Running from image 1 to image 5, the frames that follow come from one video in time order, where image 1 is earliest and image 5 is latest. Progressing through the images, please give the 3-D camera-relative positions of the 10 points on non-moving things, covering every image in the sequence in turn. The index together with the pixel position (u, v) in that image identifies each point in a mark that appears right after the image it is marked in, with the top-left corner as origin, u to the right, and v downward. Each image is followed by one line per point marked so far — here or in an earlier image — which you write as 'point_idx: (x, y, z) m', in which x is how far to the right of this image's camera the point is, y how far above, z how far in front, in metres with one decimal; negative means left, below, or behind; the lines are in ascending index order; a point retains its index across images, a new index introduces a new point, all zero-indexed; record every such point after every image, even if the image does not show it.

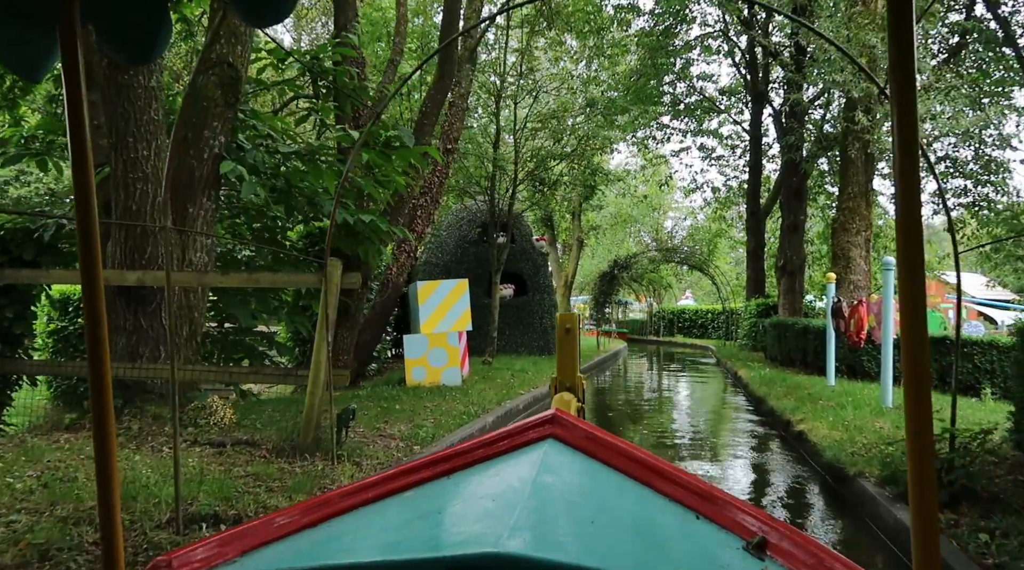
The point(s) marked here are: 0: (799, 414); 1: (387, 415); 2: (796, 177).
0: (+2.7, -1.2, +7.7) m
1: (-1.1, -1.1, +7.0) m
2: (+5.9, +2.3, +17.7) m
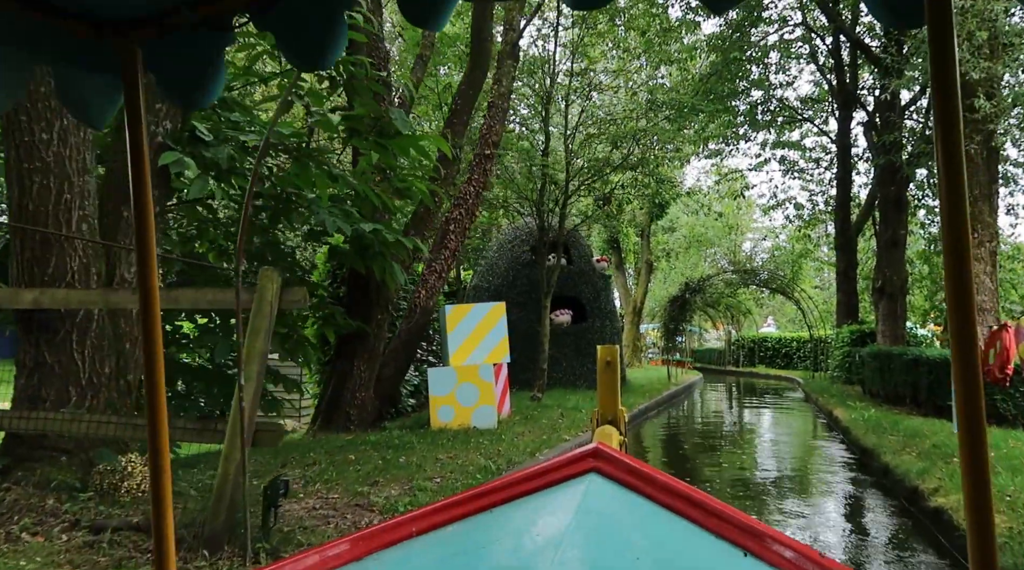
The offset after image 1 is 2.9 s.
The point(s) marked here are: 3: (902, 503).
0: (+2.9, -1.3, +5.9) m
1: (-0.9, -1.2, +5.5) m
2: (+7.1, +1.8, +15.6) m
3: (+2.8, -1.6, +6.1) m
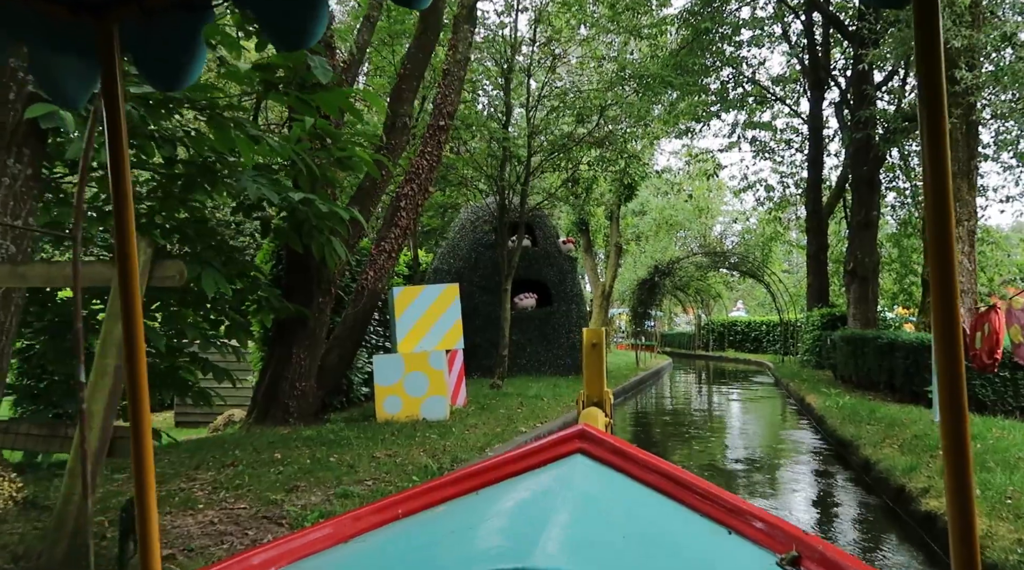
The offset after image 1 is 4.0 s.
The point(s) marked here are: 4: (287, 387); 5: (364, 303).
0: (+2.6, -1.2, +5.4) m
1: (-1.2, -1.1, +4.9) m
2: (+6.4, +2.1, +15.2) m
3: (+2.5, -1.4, +5.6) m
4: (-2.1, -0.9, +7.8) m
5: (-1.5, -0.2, +8.6) m
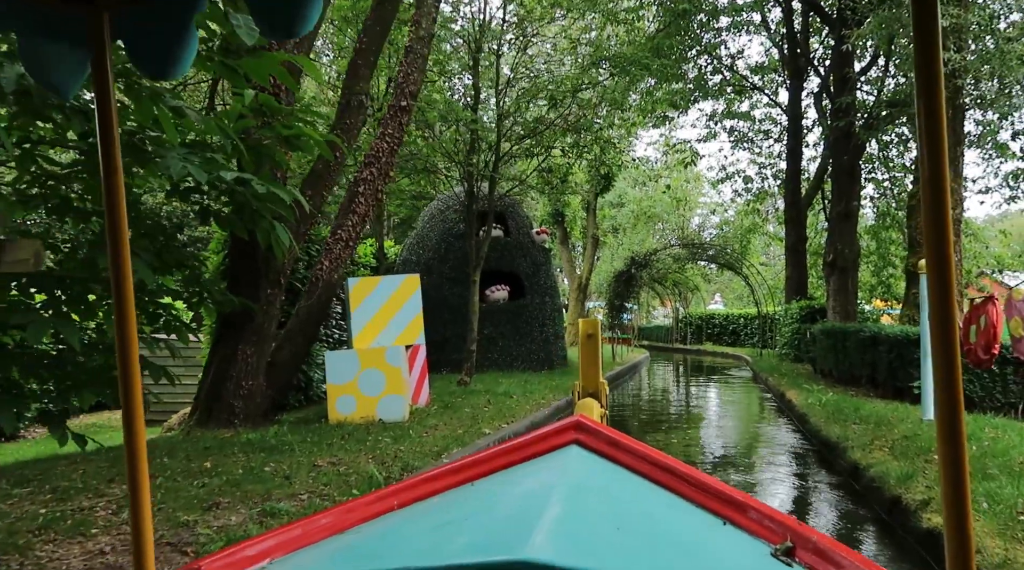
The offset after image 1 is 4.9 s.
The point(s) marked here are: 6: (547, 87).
0: (+2.3, -1.1, +4.9) m
1: (-1.4, -1.0, +4.3) m
2: (+5.9, +2.3, +14.8) m
3: (+2.2, -1.4, +5.1) m
4: (-2.4, -0.9, +7.2) m
5: (-1.8, -0.1, +8.0) m
6: (+0.5, +2.7, +11.3) m
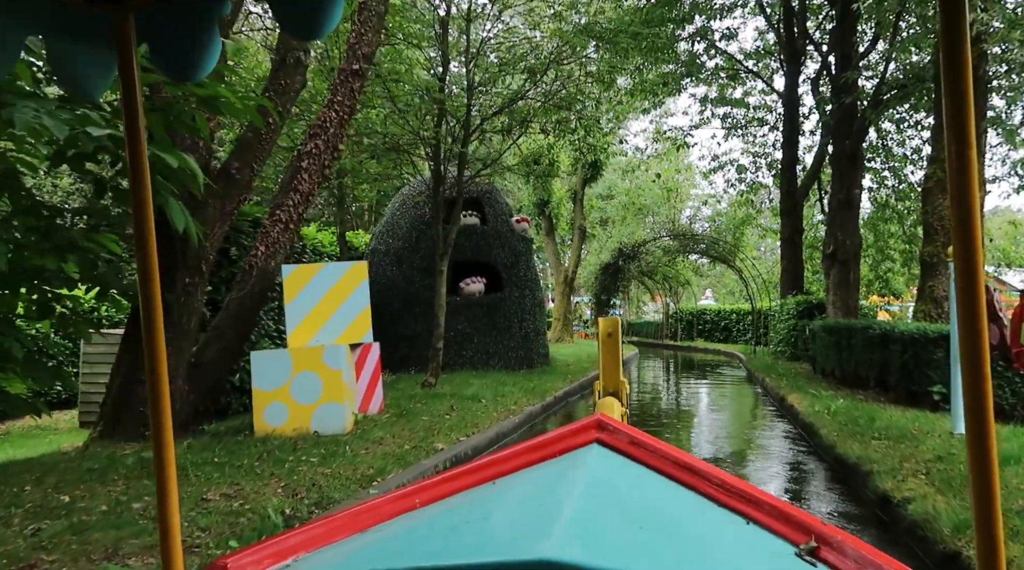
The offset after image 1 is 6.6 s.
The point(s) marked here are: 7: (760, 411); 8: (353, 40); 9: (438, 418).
0: (+2.0, -1.1, +3.9) m
1: (-1.7, -1.0, +3.3) m
2: (+5.5, +2.4, +13.8) m
3: (+1.9, -1.3, +4.1) m
4: (-2.7, -0.8, +6.1) m
5: (-2.1, 0.0, +6.9) m
6: (+0.1, +2.8, +10.2) m
7: (+3.1, -1.6, +10.6) m
8: (-1.4, +2.2, +7.5) m
9: (-0.6, -1.1, +7.2) m
